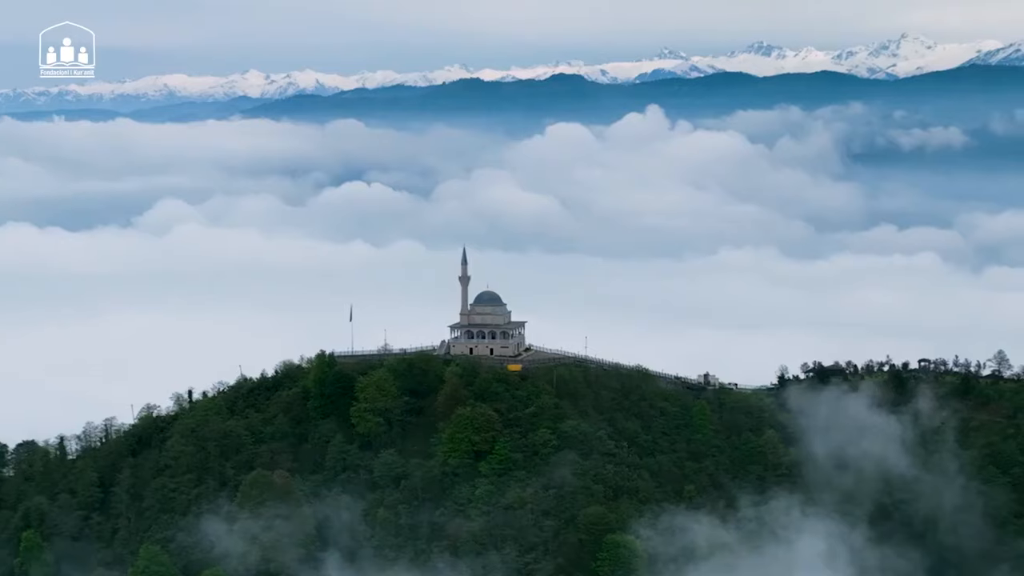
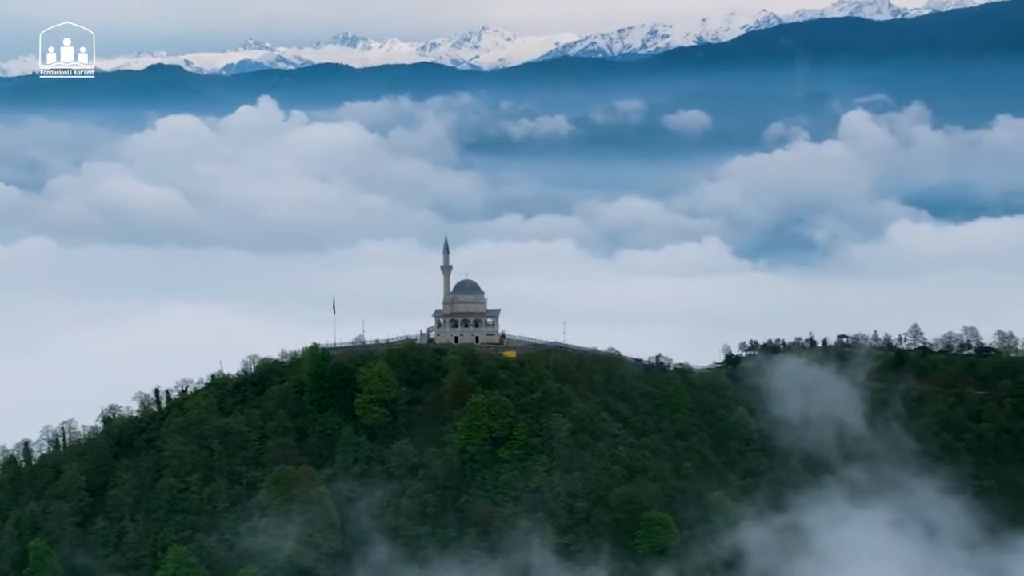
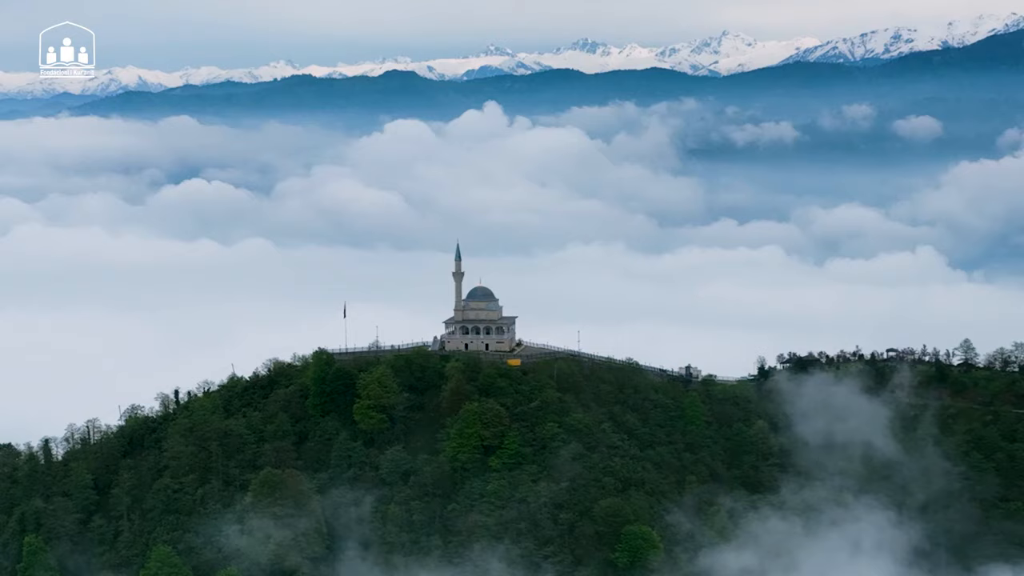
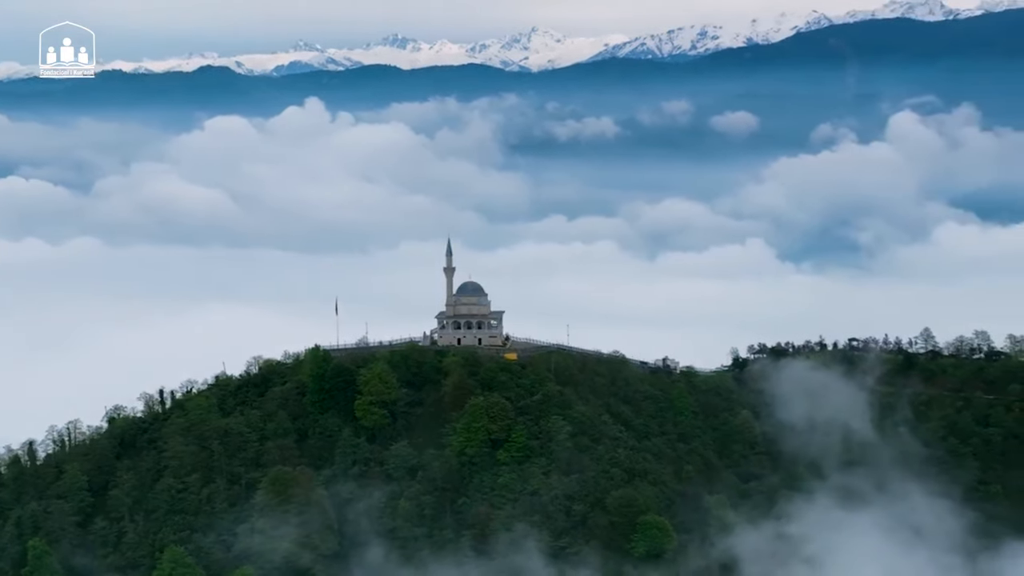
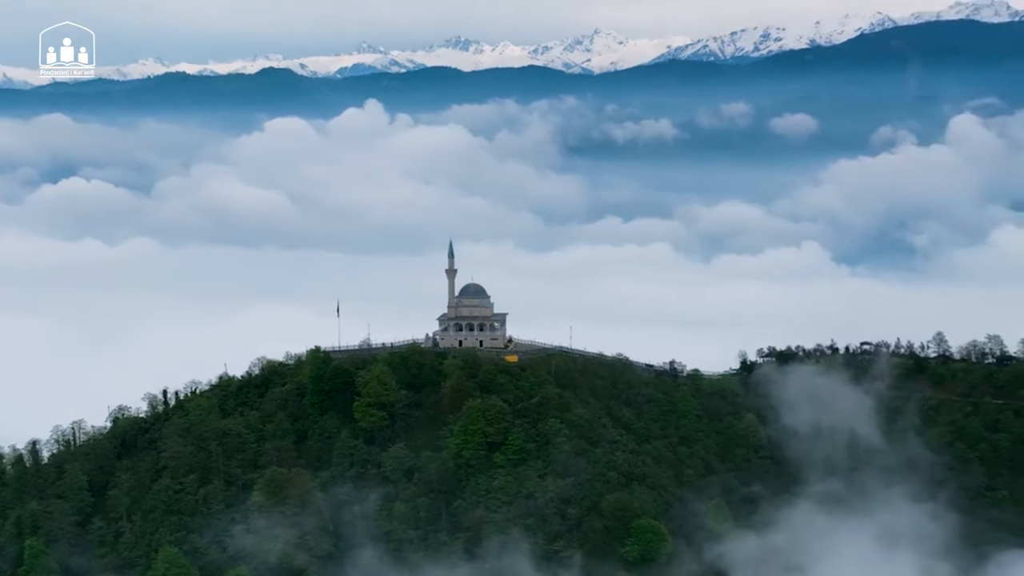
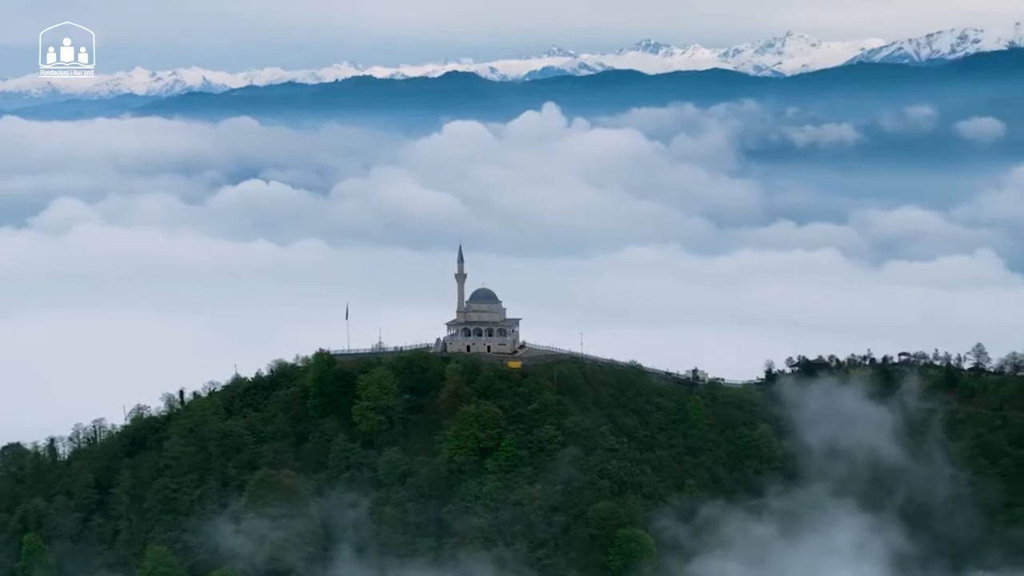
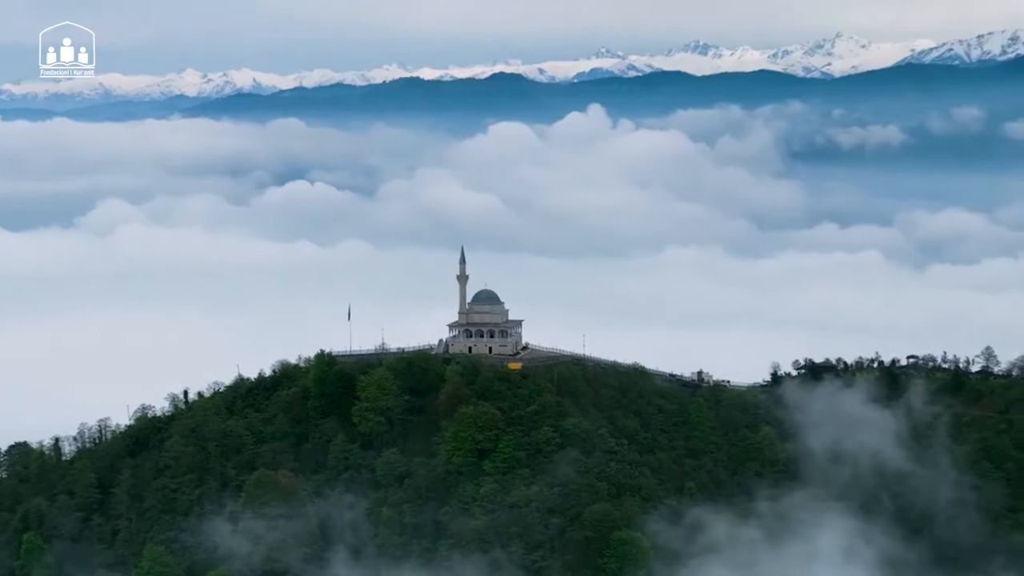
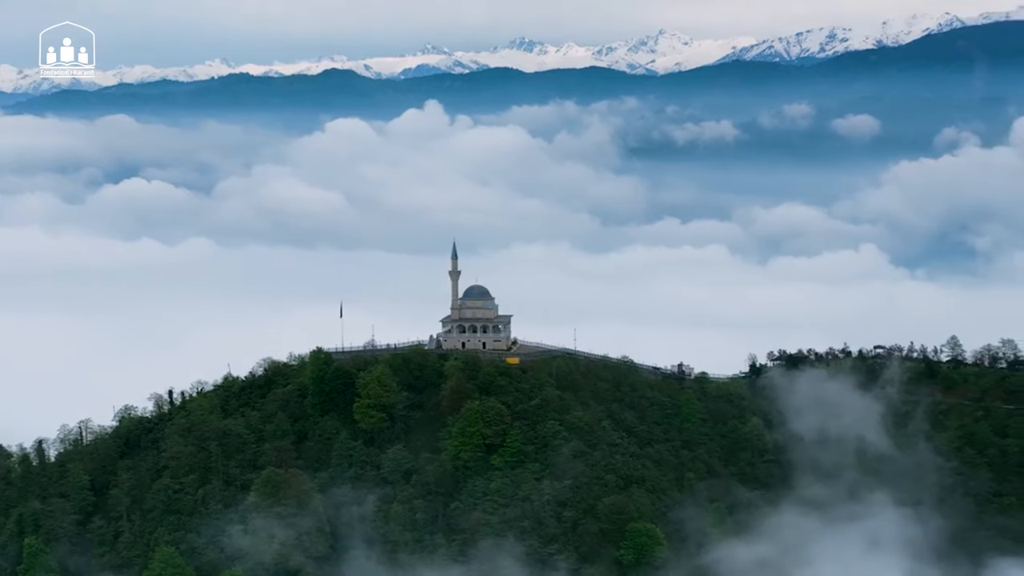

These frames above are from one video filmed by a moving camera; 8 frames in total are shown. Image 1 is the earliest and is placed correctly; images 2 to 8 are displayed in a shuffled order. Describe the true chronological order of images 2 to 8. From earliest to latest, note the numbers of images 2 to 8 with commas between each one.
7, 6, 3, 8, 5, 4, 2
